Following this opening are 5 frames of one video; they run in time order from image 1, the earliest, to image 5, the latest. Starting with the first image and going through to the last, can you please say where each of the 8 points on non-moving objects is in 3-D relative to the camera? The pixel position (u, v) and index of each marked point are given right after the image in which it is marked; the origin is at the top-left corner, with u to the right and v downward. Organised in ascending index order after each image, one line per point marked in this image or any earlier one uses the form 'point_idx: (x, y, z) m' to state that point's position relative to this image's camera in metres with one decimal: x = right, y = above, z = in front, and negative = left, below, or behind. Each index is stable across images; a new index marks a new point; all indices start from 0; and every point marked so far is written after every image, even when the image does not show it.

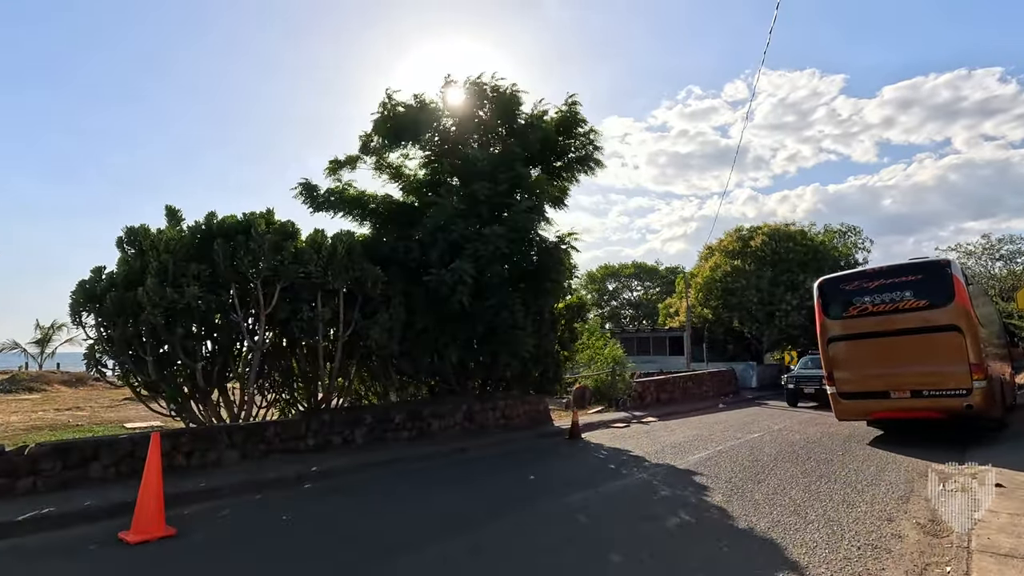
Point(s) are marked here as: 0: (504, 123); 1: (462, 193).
0: (-0.2, +4.3, +14.1) m
1: (-1.3, +2.4, +13.1) m
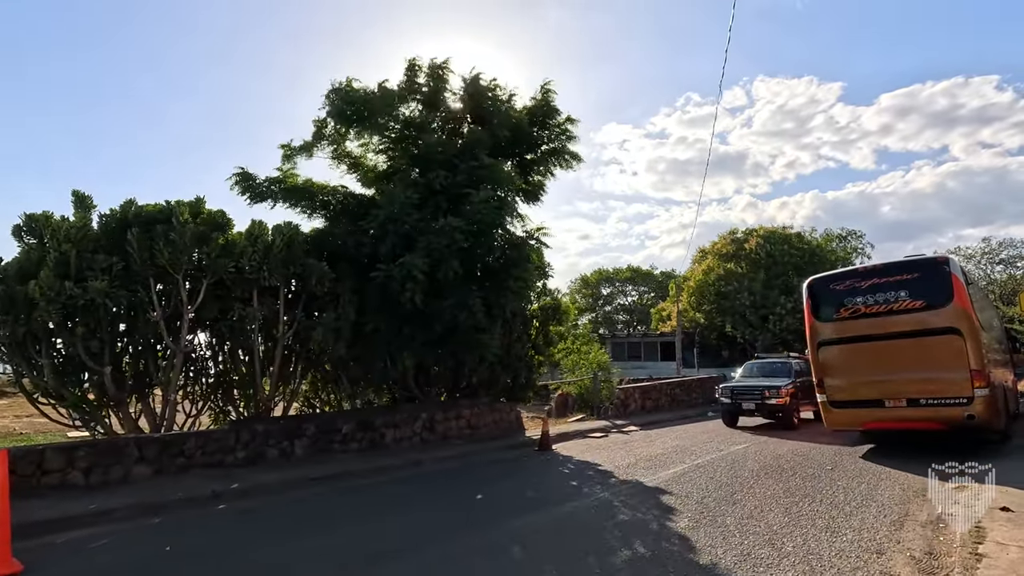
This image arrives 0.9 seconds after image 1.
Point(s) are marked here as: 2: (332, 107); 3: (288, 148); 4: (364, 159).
0: (-1.1, +4.3, +13.1) m
1: (-2.2, +2.4, +12.1) m
2: (-4.3, +4.1, +12.5) m
3: (-5.5, +3.4, +13.3) m
4: (-3.8, +3.3, +13.4) m
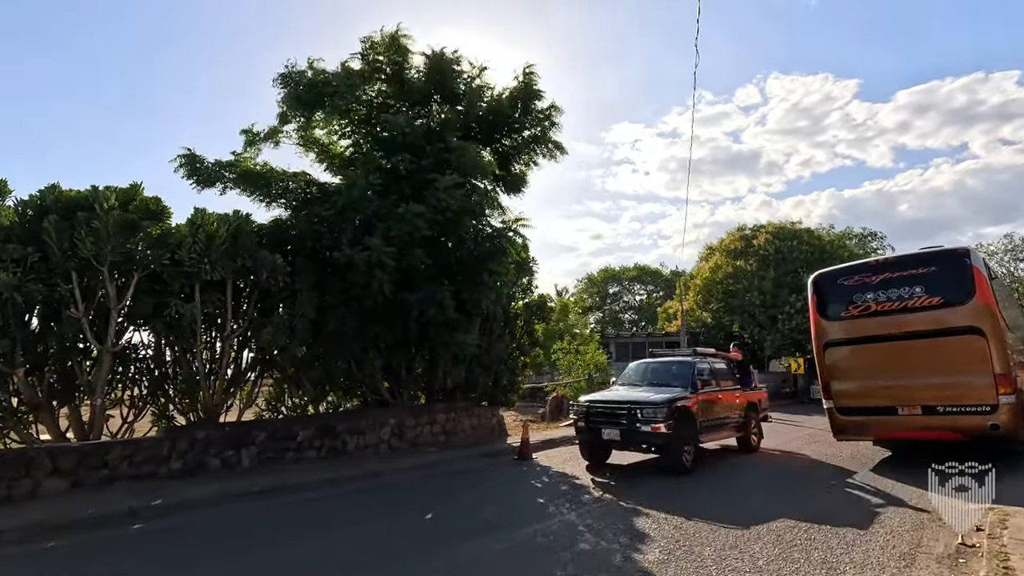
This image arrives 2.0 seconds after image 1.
0: (-1.6, +4.4, +12.2) m
1: (-2.7, +2.5, +11.1) m
2: (-4.8, +4.2, +11.6) m
3: (-6.1, +3.5, +12.4) m
4: (-4.3, +3.4, +12.5) m
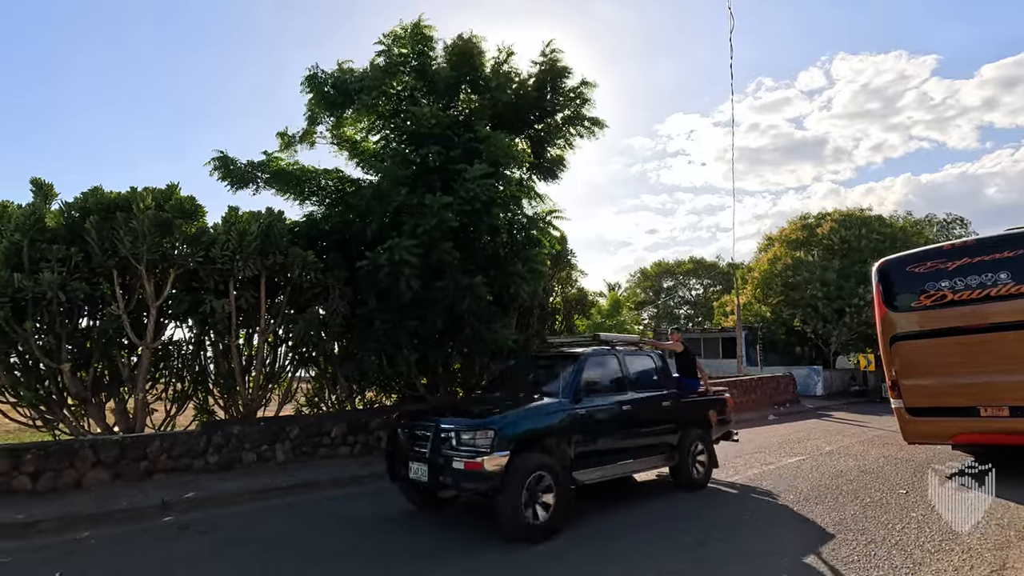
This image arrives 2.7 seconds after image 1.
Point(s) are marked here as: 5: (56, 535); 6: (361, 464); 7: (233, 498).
0: (-0.9, +4.6, +11.9) m
1: (-2.1, +2.6, +11.0) m
2: (-4.1, +4.3, +11.7) m
3: (-5.3, +3.6, +12.6) m
4: (-3.5, +3.5, +12.5) m
5: (-5.6, -3.0, +6.6) m
6: (-2.9, -3.4, +10.3) m
7: (-4.3, -3.2, +8.2) m
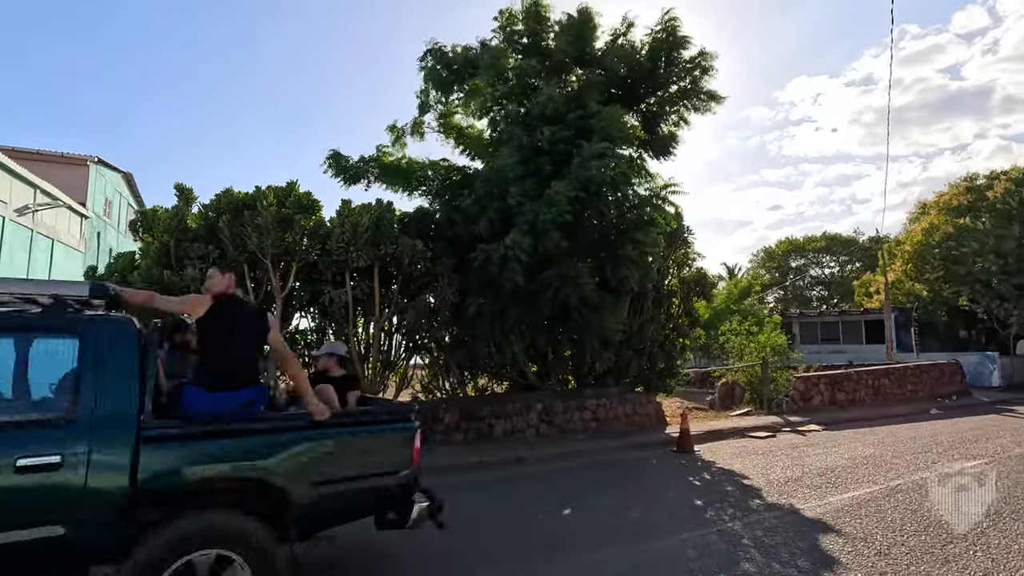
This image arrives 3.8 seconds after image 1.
0: (+1.2, +4.9, +11.3) m
1: (0.0, +2.9, +10.7) m
2: (-1.9, +4.6, +11.7) m
3: (-2.8, +3.8, +12.9) m
4: (-1.1, +3.8, +12.4) m
5: (-4.1, -3.0, +7.2) m
6: (-0.7, -3.1, +10.2) m
7: (-2.5, -3.0, +8.5) m
